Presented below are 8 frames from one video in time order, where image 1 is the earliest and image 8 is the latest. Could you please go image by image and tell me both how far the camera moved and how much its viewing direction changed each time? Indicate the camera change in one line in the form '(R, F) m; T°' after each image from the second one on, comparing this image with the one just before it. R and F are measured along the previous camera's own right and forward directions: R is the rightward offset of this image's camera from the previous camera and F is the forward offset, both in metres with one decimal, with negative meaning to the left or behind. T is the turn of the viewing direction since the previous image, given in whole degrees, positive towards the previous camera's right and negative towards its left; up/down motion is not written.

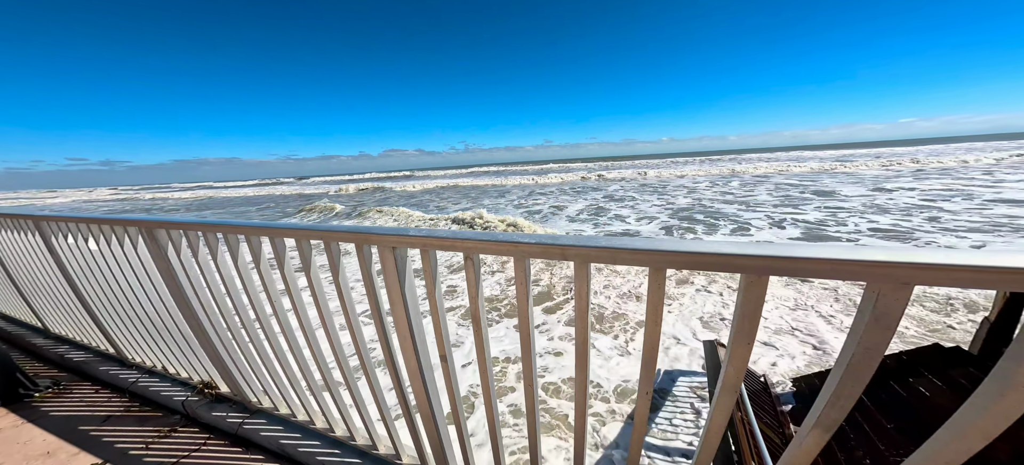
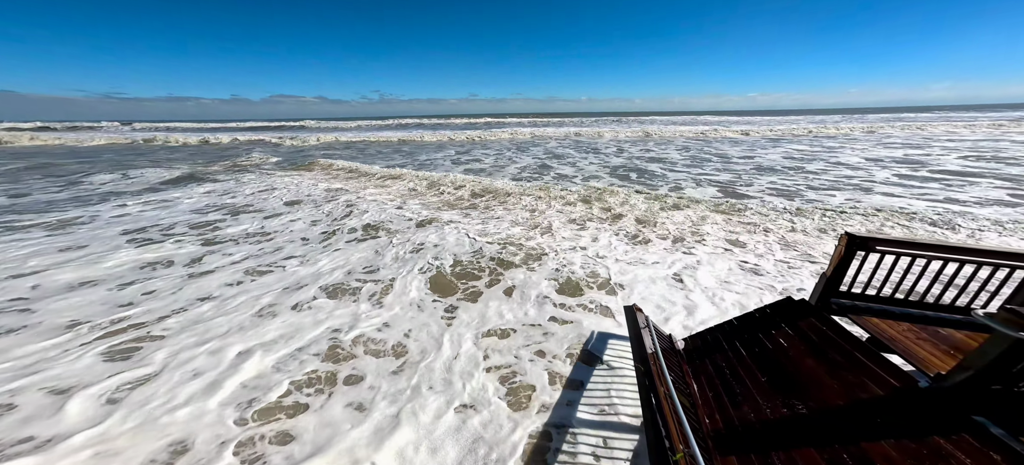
(-0.3, 0.0) m; +14°
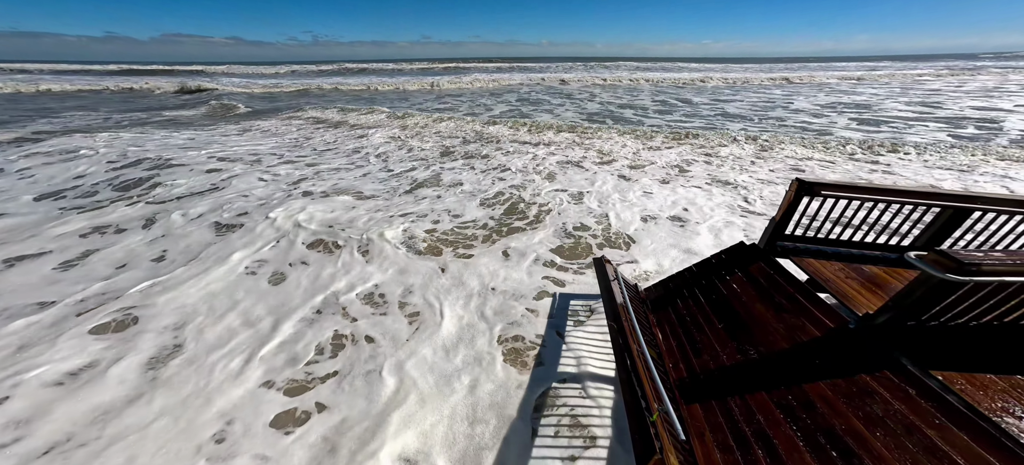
(+0.2, +0.3) m; +5°
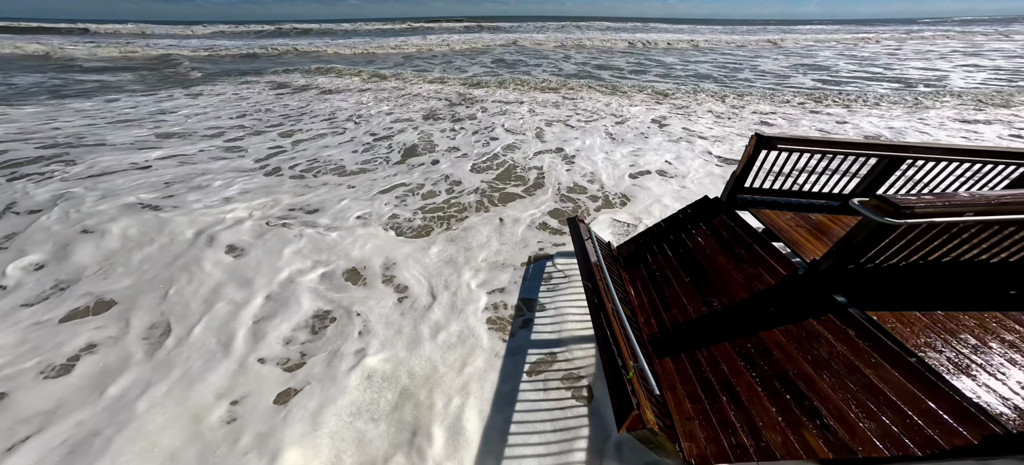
(-0.2, 0.0) m; +5°
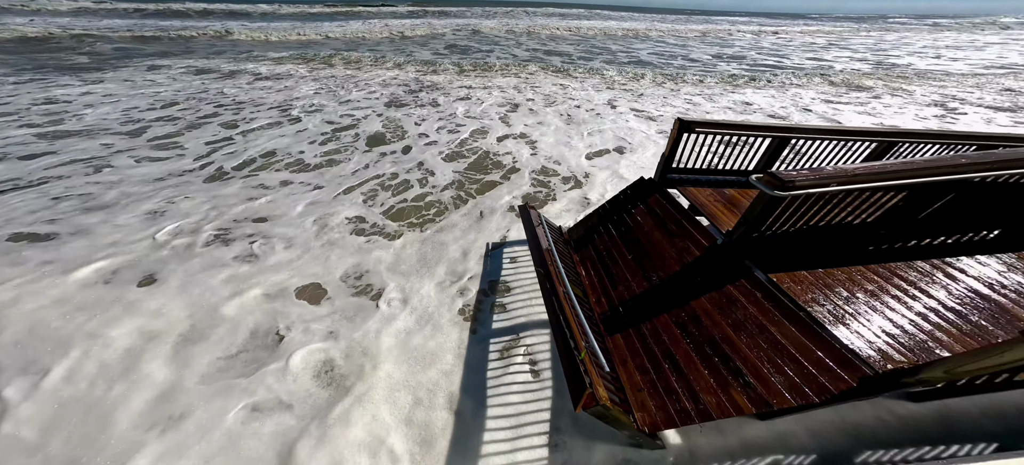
(-0.2, -0.1) m; +9°
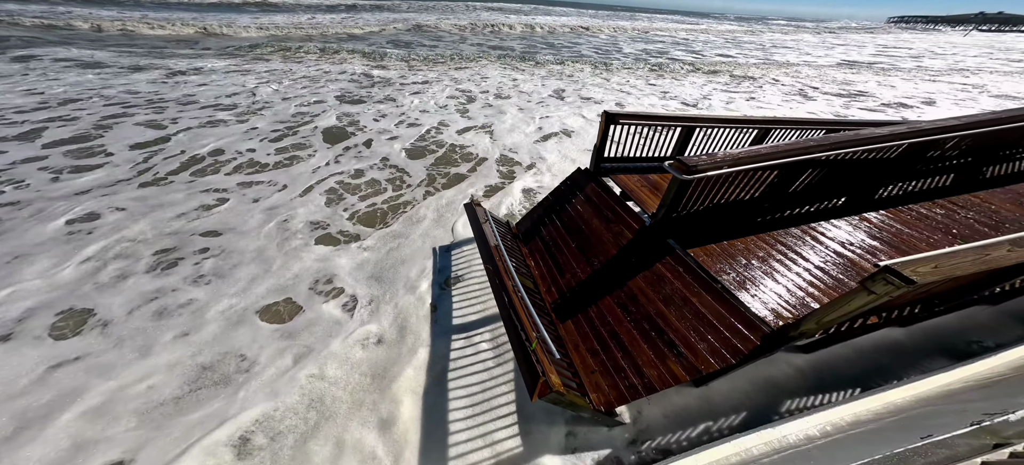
(-0.2, 0.0) m; +10°
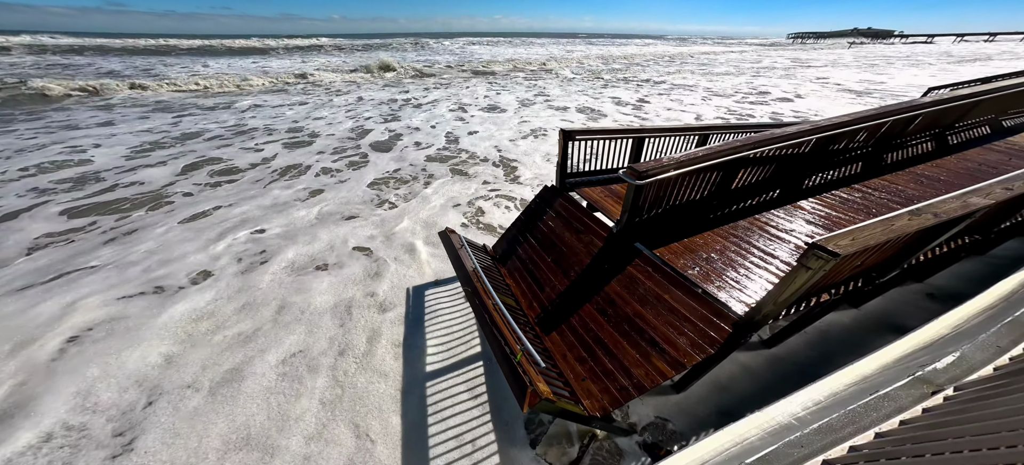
(-0.6, -0.5) m; +6°
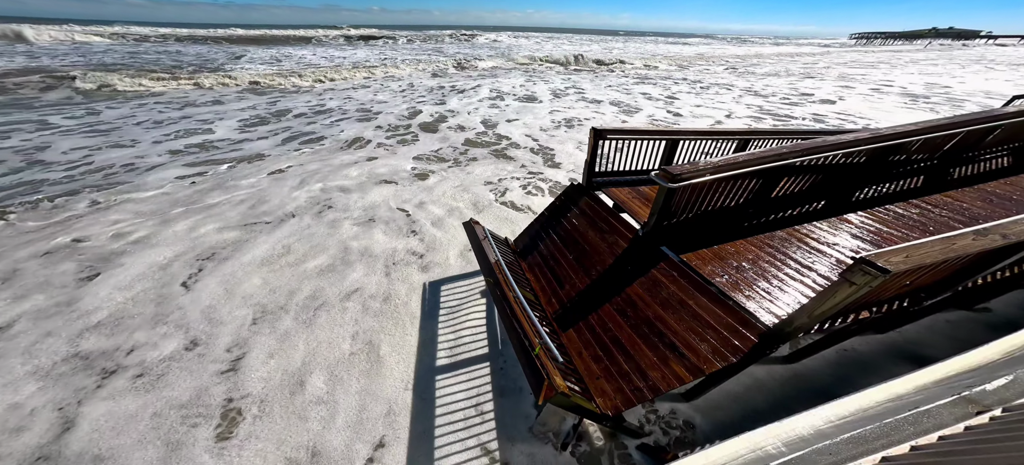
(-0.1, -0.3) m; -4°
